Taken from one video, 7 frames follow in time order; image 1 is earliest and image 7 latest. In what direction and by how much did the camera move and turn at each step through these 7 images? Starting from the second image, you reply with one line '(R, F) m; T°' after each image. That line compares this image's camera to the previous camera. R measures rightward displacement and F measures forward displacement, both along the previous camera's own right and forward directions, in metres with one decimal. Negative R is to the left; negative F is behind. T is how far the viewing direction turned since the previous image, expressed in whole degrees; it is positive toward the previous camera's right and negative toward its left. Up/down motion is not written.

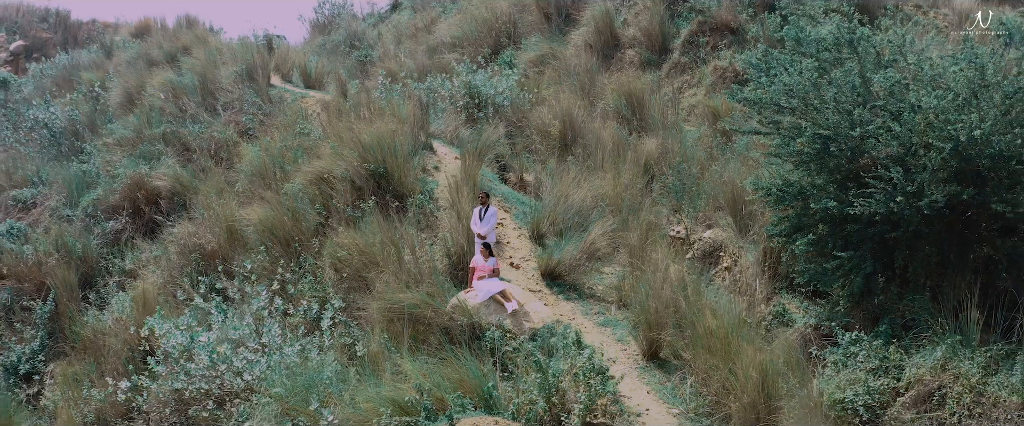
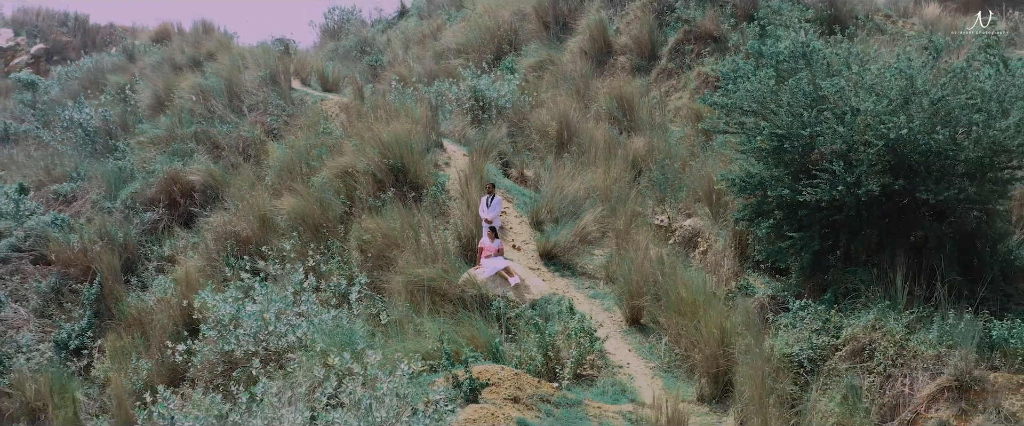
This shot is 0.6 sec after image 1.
(0.0, -0.6) m; 0°
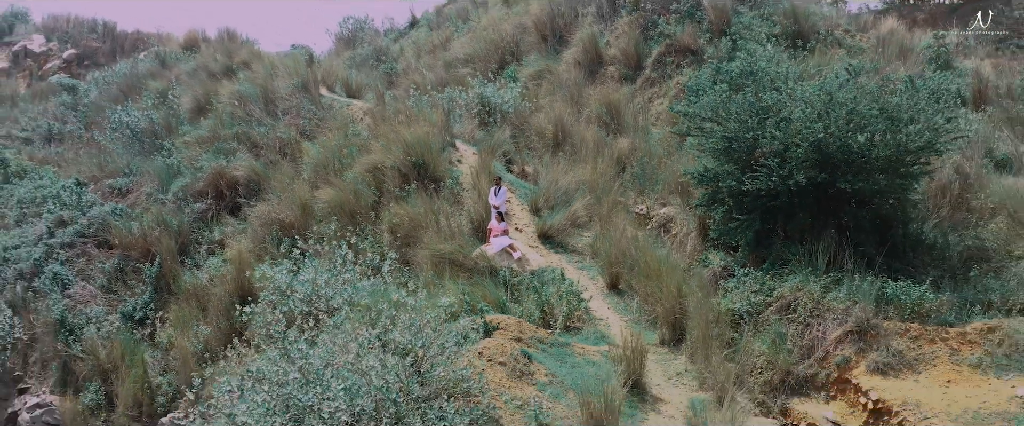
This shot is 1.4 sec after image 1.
(0.0, -1.0) m; 0°
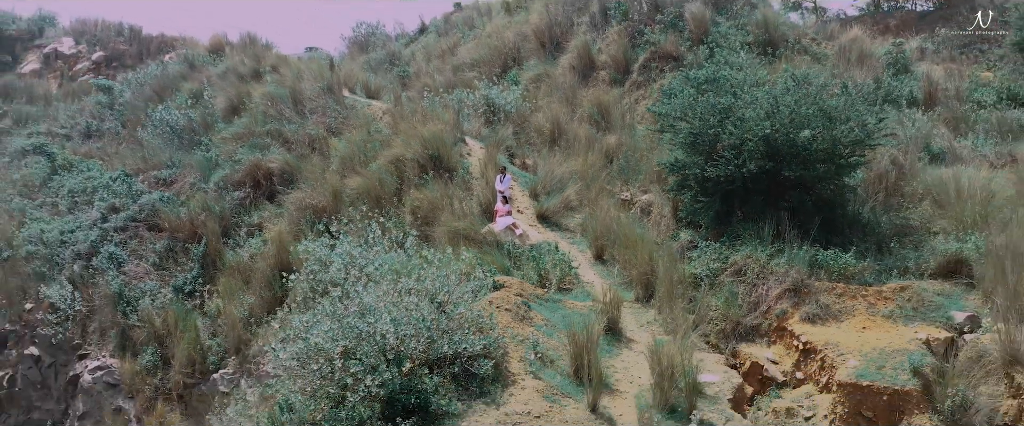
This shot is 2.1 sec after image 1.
(0.0, -1.0) m; 0°
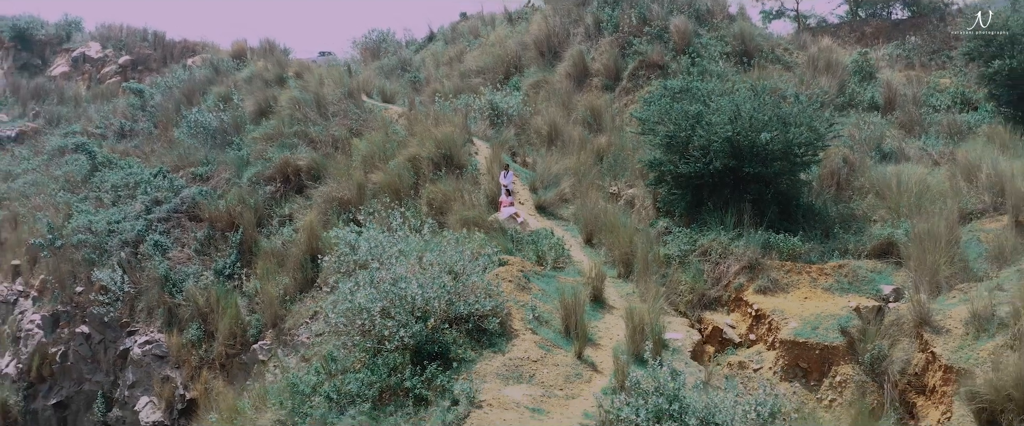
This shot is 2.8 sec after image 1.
(0.0, -1.0) m; 0°
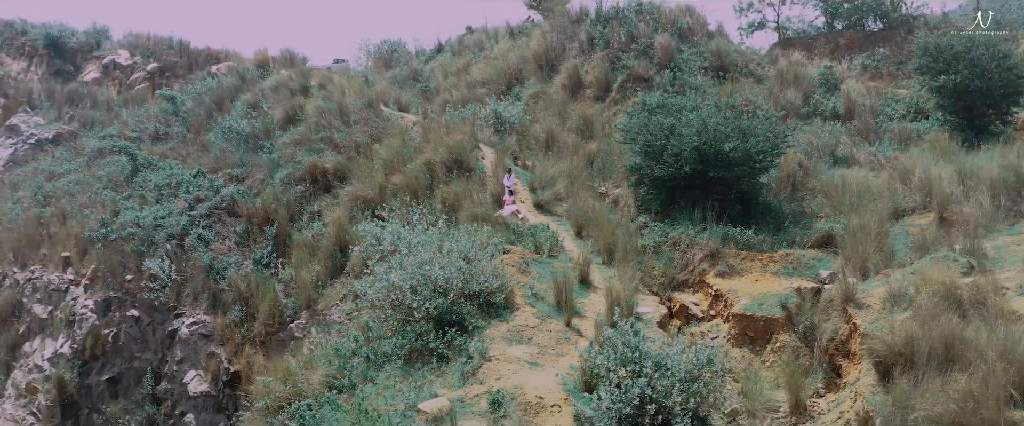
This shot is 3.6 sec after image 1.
(0.0, -1.3) m; 0°
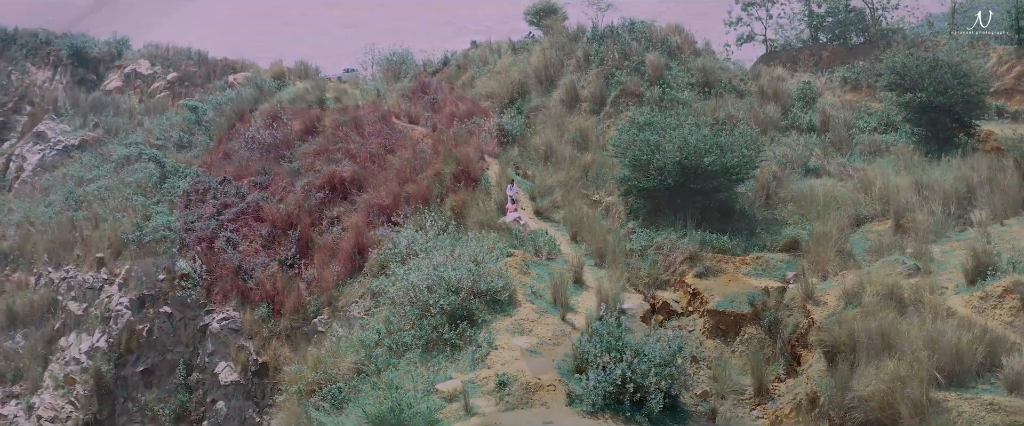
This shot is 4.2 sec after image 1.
(0.0, -1.0) m; 0°
